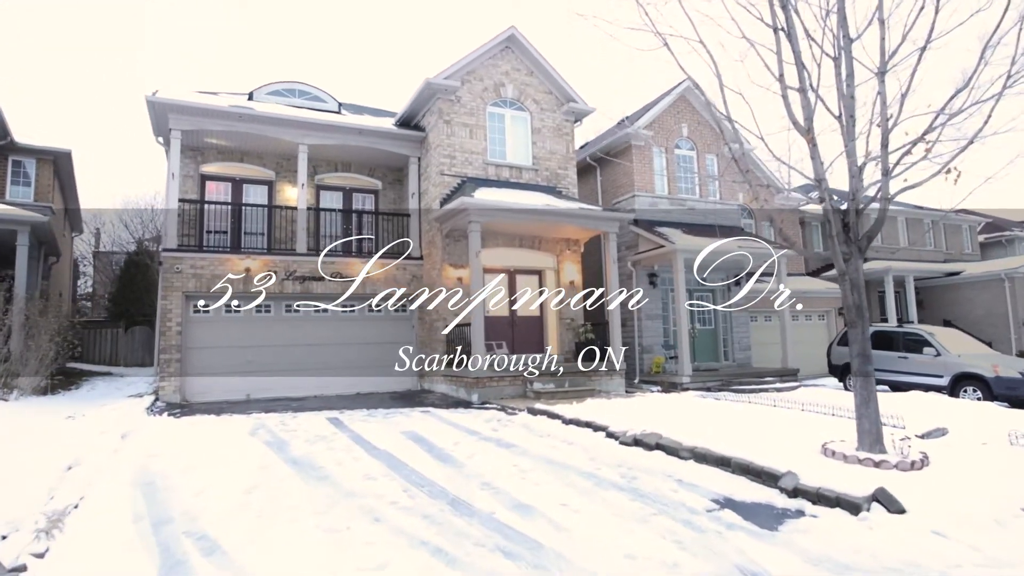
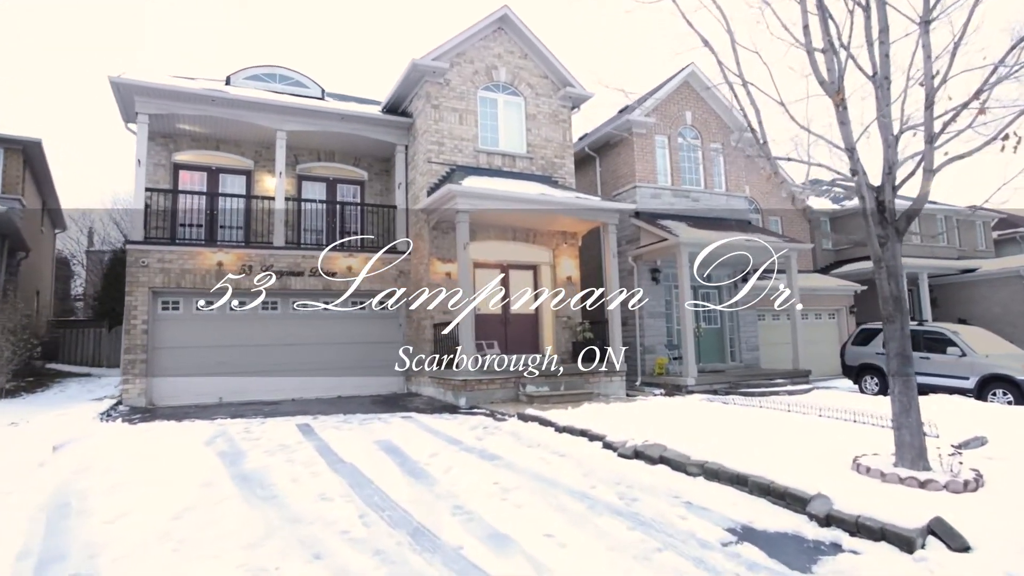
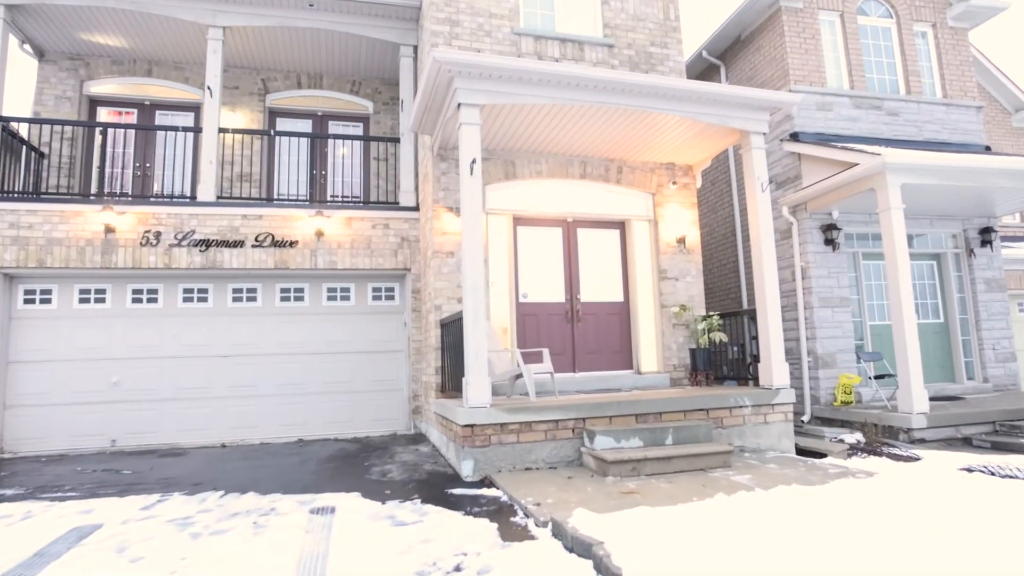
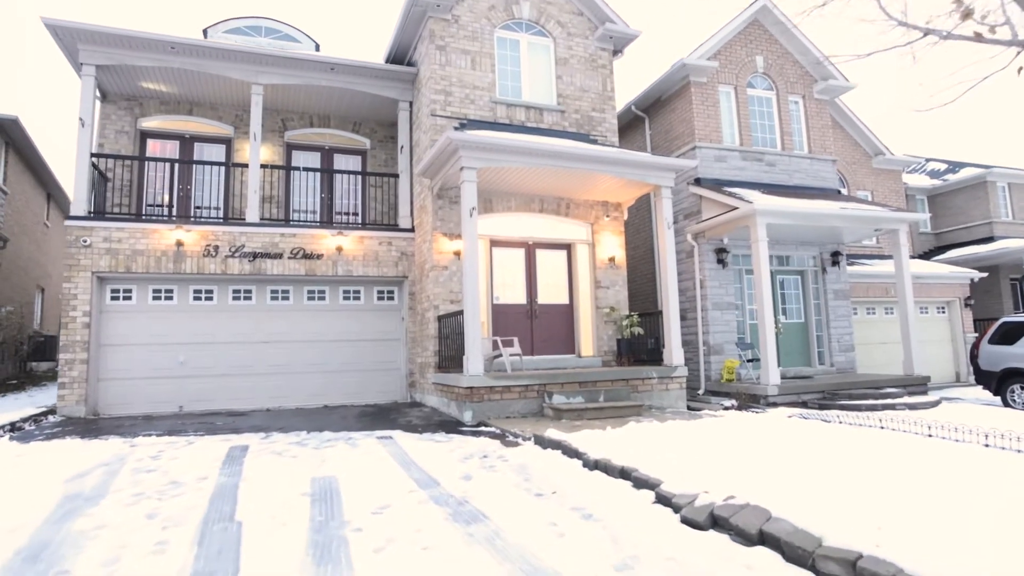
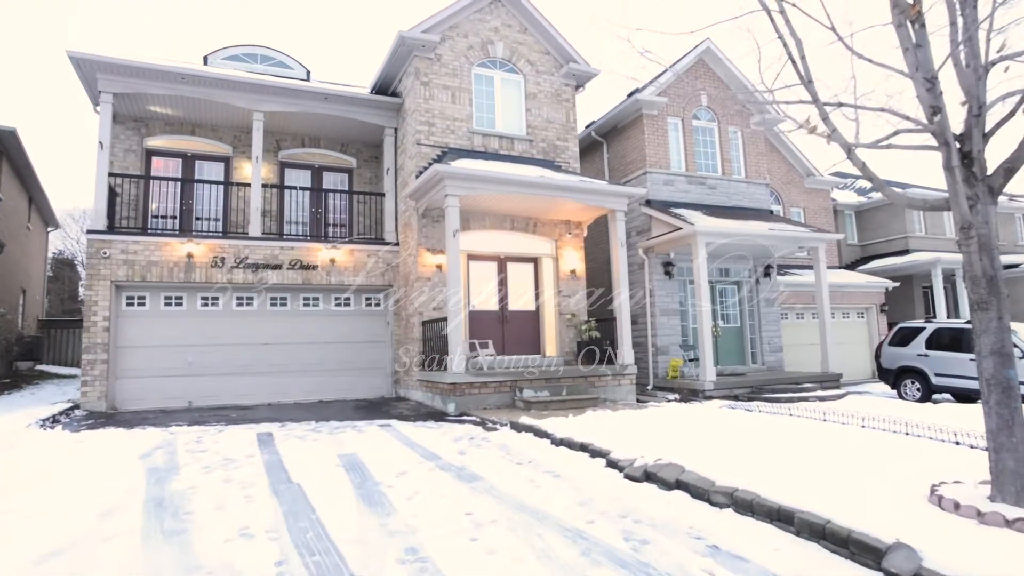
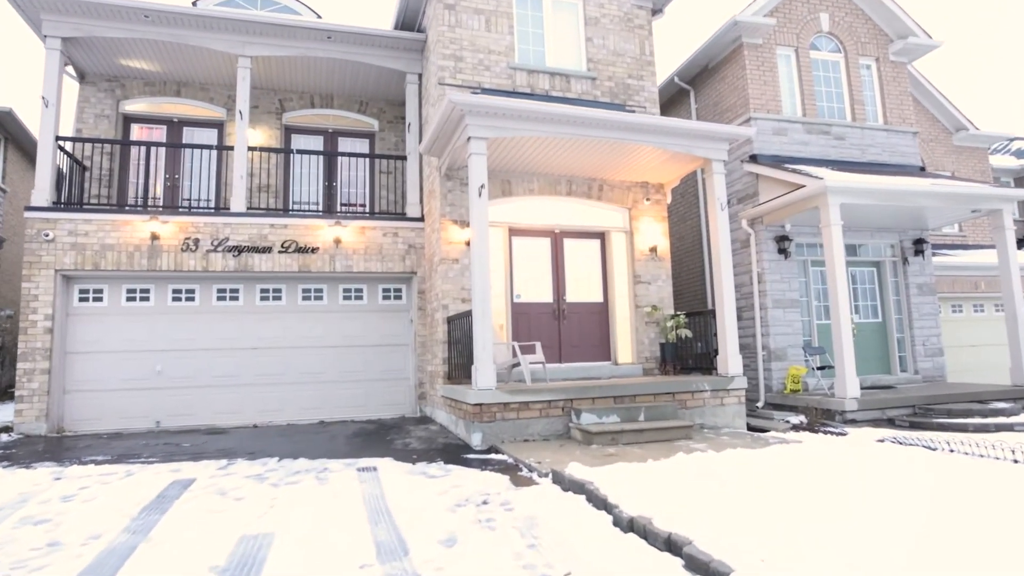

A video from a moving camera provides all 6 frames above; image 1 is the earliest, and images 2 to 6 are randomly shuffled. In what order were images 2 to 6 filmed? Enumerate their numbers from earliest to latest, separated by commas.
2, 5, 4, 6, 3
